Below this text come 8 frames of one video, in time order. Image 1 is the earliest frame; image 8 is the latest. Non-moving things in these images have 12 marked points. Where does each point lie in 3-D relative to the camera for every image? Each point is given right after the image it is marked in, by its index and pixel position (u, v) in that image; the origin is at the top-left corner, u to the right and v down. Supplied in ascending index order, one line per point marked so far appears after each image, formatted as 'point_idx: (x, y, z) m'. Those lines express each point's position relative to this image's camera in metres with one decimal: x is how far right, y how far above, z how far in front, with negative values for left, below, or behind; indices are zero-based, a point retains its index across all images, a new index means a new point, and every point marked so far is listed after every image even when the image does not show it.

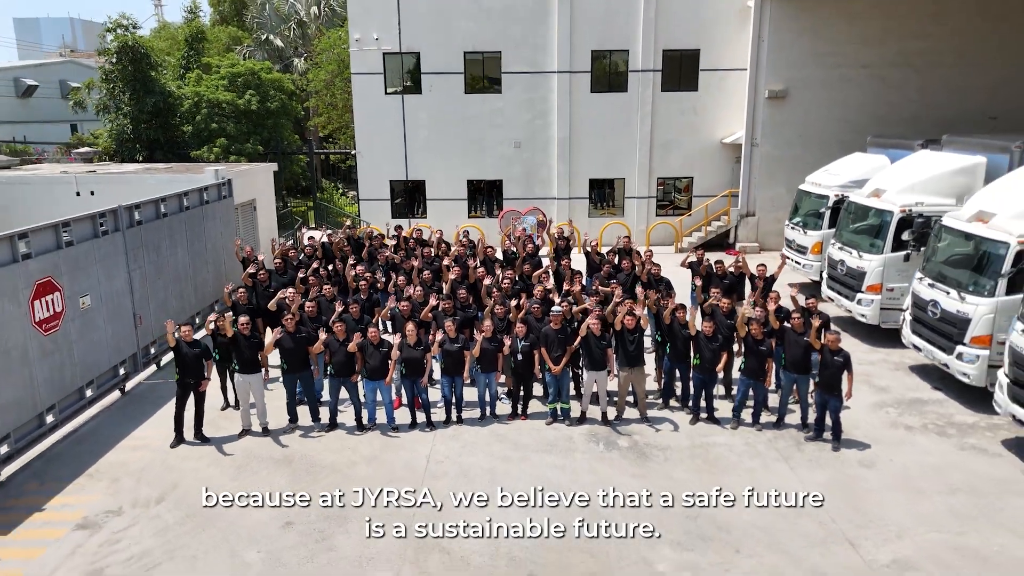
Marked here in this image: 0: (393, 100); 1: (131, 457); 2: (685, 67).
0: (-2.9, +4.7, +18.7) m
1: (-4.0, -1.8, +8.0) m
2: (+4.3, +5.5, +18.5) m
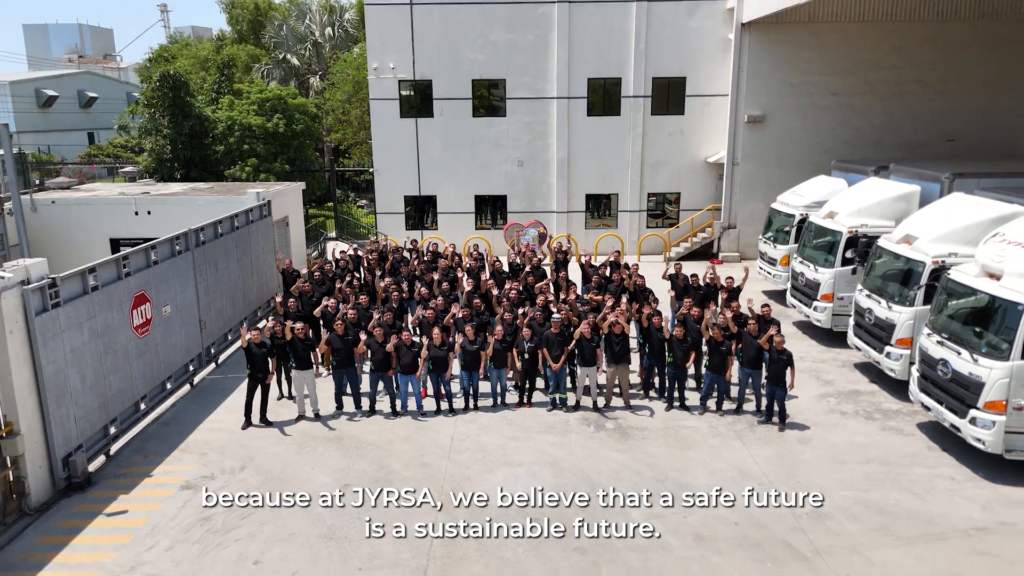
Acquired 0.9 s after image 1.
0: (-2.8, +4.5, +20.5) m
1: (-3.9, -1.9, +9.9) m
2: (+4.4, +5.3, +20.3) m
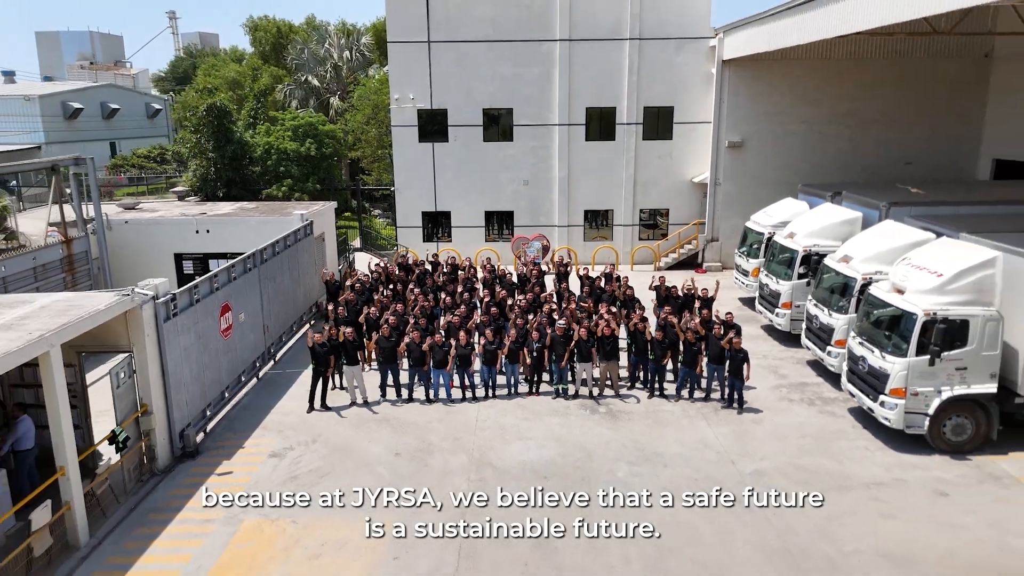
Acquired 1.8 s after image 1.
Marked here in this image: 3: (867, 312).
0: (-2.6, +4.3, +23.0) m
1: (-3.7, -2.1, +12.3) m
2: (+4.6, +5.1, +22.8) m
3: (+5.5, -0.3, +11.5) m
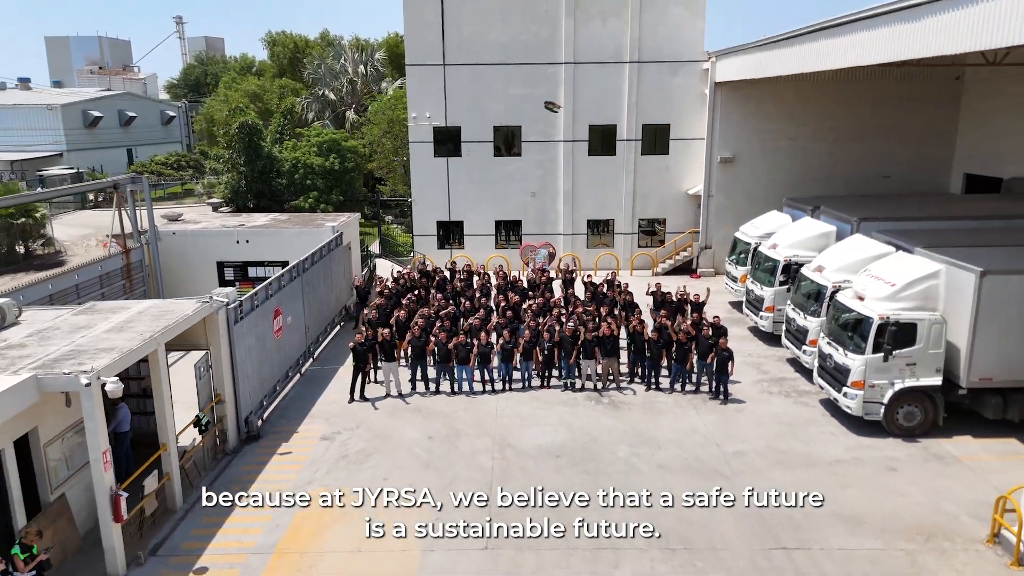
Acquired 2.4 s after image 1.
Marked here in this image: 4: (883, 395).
0: (-2.4, +4.2, +24.8) m
1: (-3.4, -2.2, +14.1) m
2: (+4.9, +5.0, +24.6) m
3: (+5.8, -0.5, +13.3) m
4: (+6.1, -1.8, +12.3) m
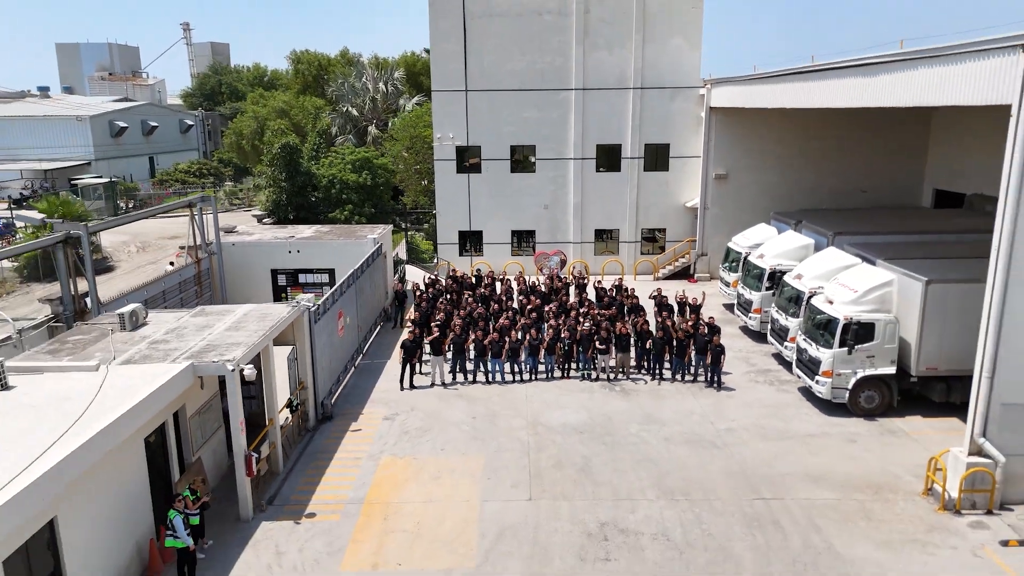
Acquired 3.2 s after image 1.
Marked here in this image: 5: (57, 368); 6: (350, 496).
0: (-1.8, +4.1, +27.4) m
1: (-2.8, -2.4, +16.7) m
2: (+5.4, +4.9, +27.2) m
3: (+6.4, -0.6, +15.9) m
4: (+6.7, -1.9, +15.0) m
5: (-6.6, -1.2, +10.9) m
6: (-2.7, -3.4, +12.3) m
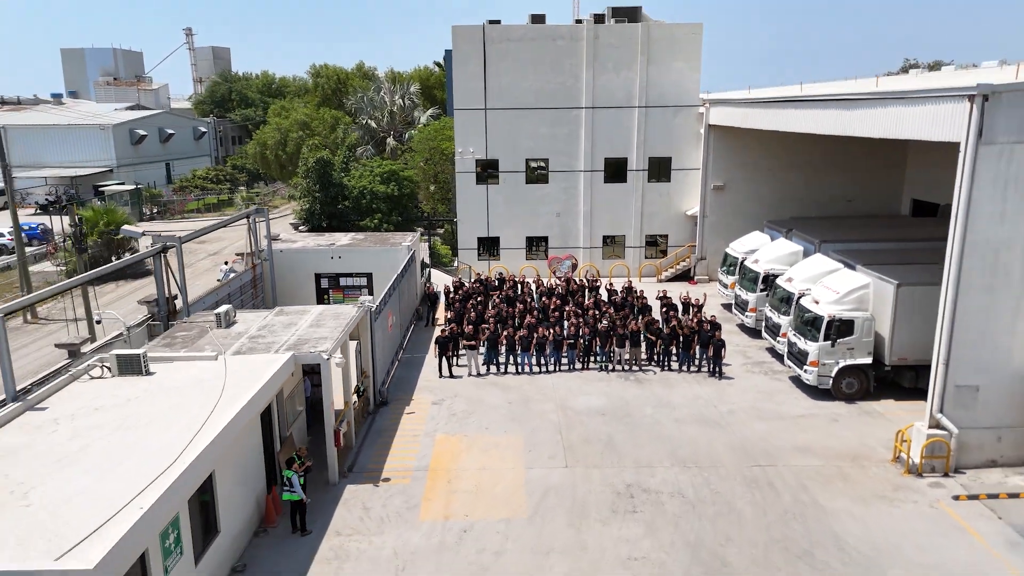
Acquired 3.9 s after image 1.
0: (-1.2, +4.0, +29.8) m
1: (-2.1, -2.4, +19.1) m
2: (+6.0, +4.8, +29.7) m
3: (+7.1, -0.6, +18.4) m
4: (+7.5, -1.9, +17.5) m
5: (-5.8, -1.2, +13.2) m
6: (-1.9, -3.5, +14.7) m
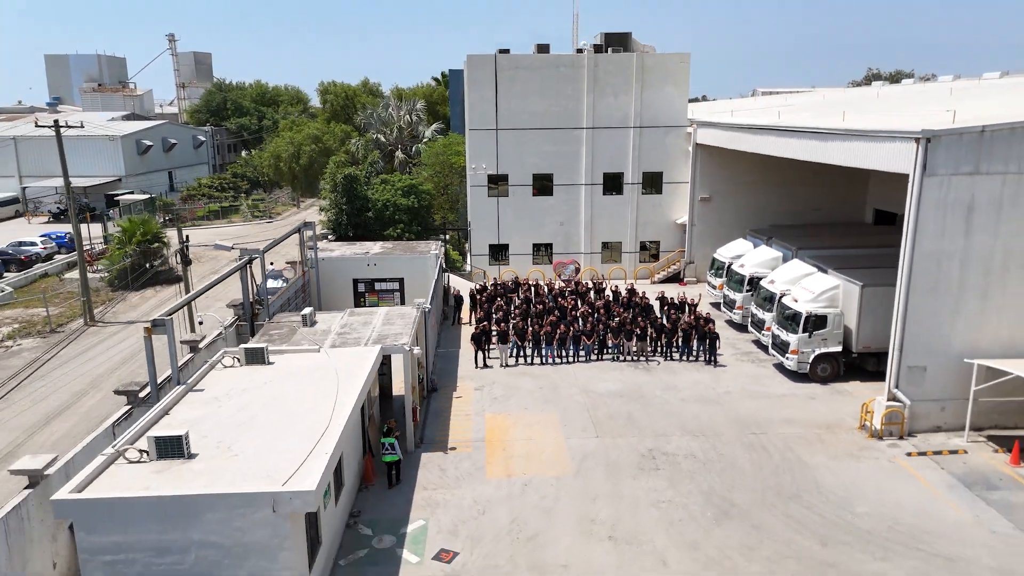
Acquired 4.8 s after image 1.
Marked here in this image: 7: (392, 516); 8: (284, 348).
0: (-0.9, +3.9, +33.0) m
1: (-1.3, -2.5, +22.3) m
2: (+6.4, +4.8, +33.2) m
3: (+7.9, -0.7, +21.9) m
4: (+8.3, -1.9, +21.0) m
5: (-4.8, -1.4, +16.3) m
6: (-0.9, -3.6, +17.8) m
7: (-2.3, -4.4, +14.4) m
8: (-5.0, -1.3, +16.4) m
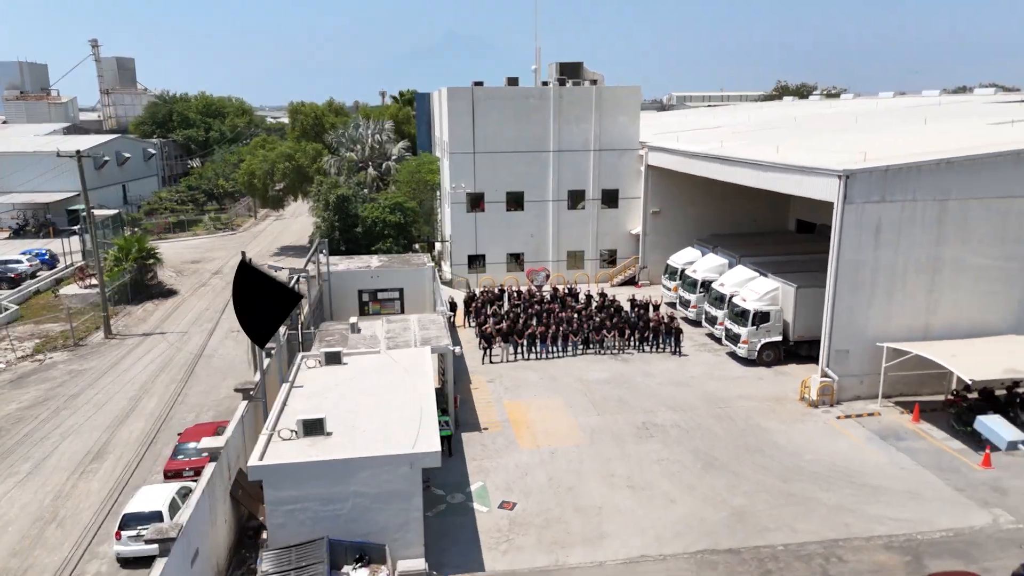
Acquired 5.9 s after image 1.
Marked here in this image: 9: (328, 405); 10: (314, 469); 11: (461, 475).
0: (-2.1, +3.6, +36.8) m
1: (-1.2, -2.8, +26.2) m
2: (+5.1, +4.6, +37.8) m
3: (+7.9, -0.7, +26.7) m
4: (+8.5, -2.0, +25.8) m
5: (-4.1, -1.7, +19.8) m
6: (-0.4, -3.8, +21.8) m
7: (-1.4, -4.7, +18.2) m
8: (-4.4, -1.7, +20.0) m
9: (-4.1, -2.6, +16.5) m
10: (-3.6, -3.3, +13.5) m
11: (-1.3, -4.6, +18.4) m
